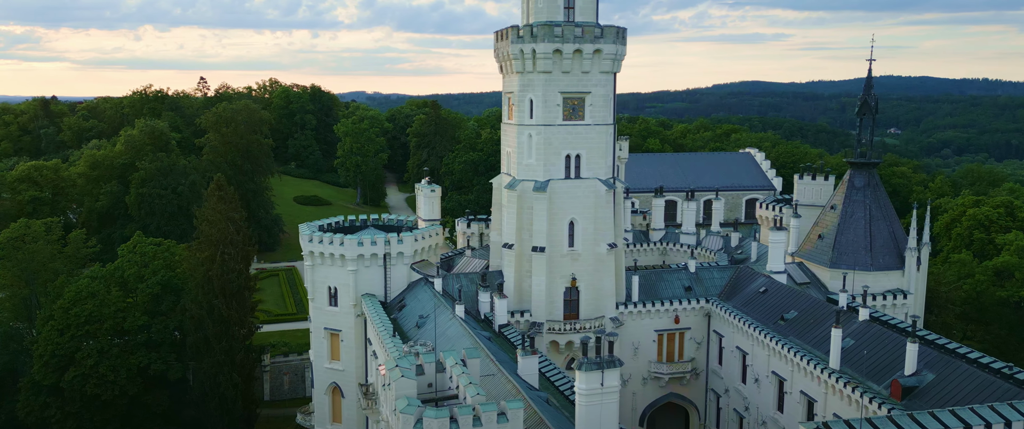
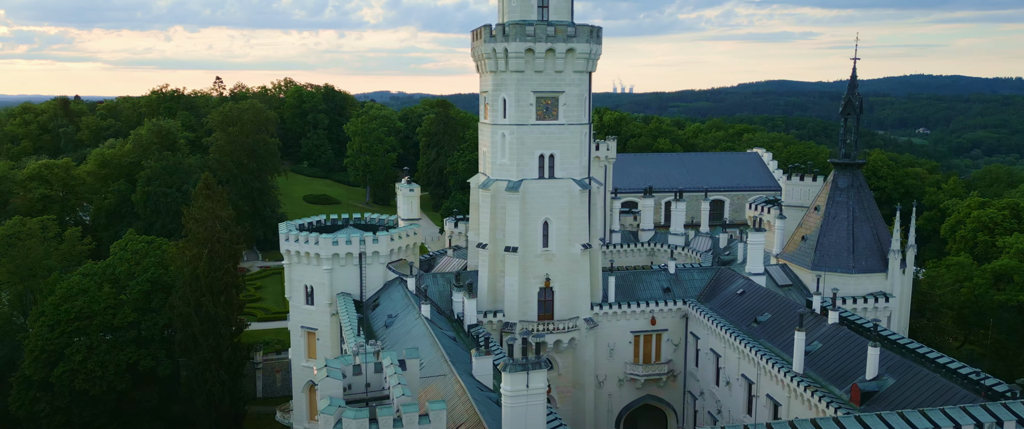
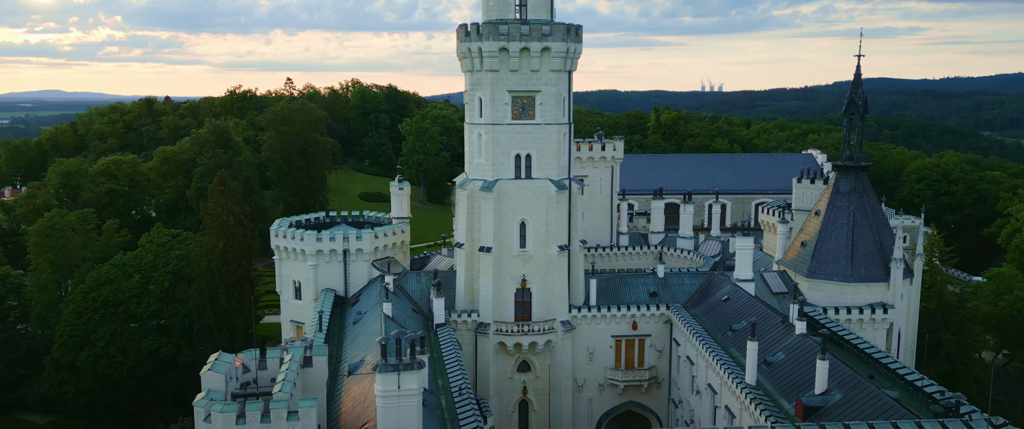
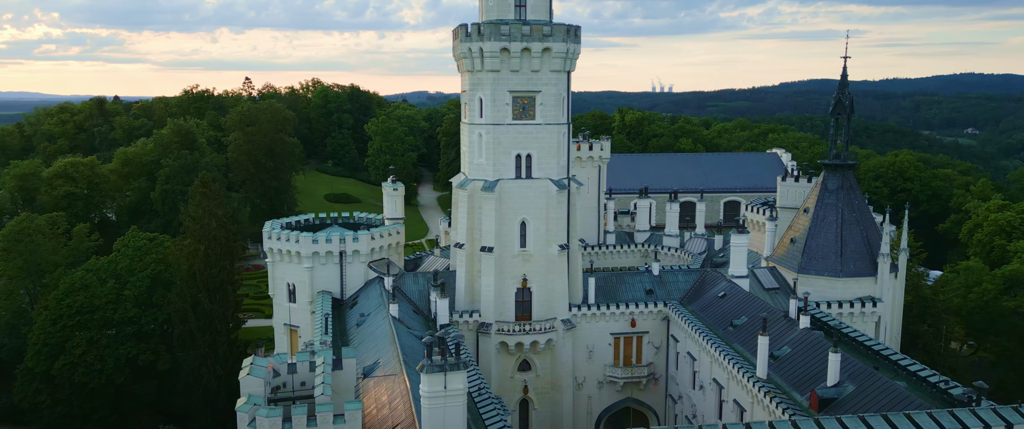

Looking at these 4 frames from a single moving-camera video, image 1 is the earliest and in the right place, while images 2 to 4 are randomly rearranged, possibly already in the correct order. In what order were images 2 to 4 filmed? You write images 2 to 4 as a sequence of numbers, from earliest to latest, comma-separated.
2, 4, 3
